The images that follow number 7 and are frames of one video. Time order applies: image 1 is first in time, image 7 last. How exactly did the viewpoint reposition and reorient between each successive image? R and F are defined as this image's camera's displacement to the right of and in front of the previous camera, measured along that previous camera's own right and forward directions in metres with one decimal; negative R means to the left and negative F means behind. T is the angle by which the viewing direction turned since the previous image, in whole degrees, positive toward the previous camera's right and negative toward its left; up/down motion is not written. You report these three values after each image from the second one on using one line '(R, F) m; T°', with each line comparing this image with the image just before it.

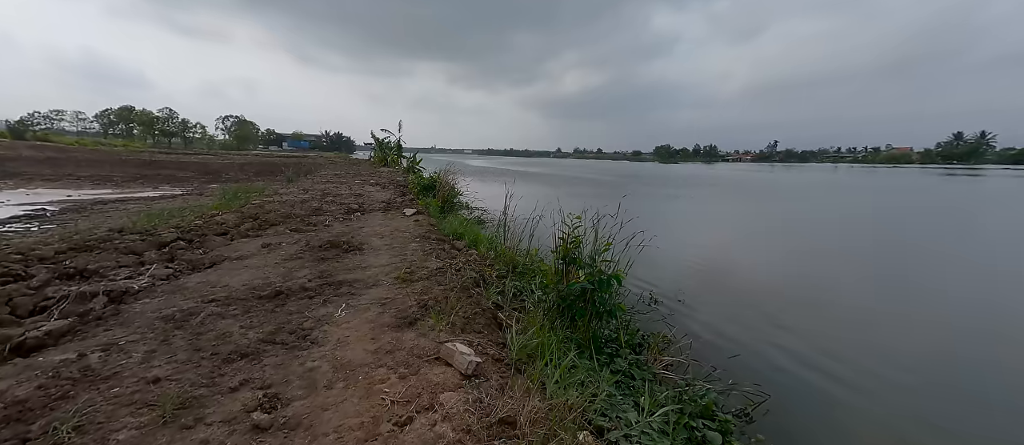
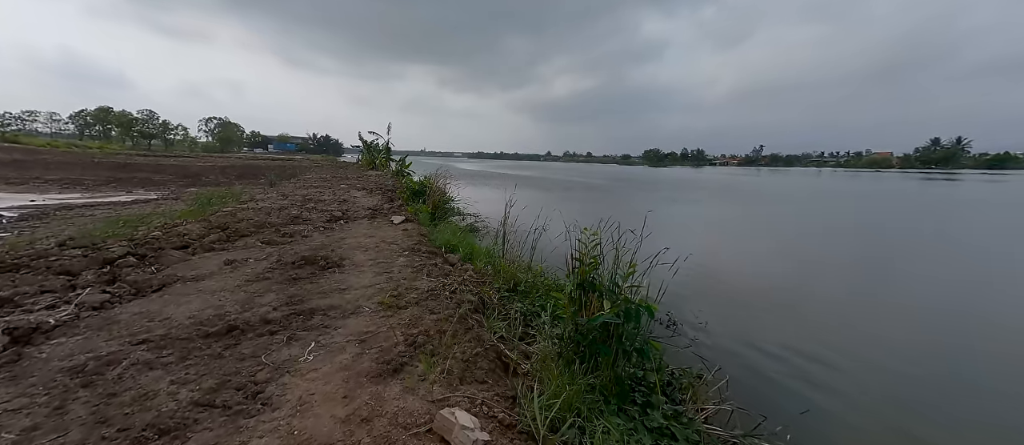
(-0.1, +0.5) m; +2°
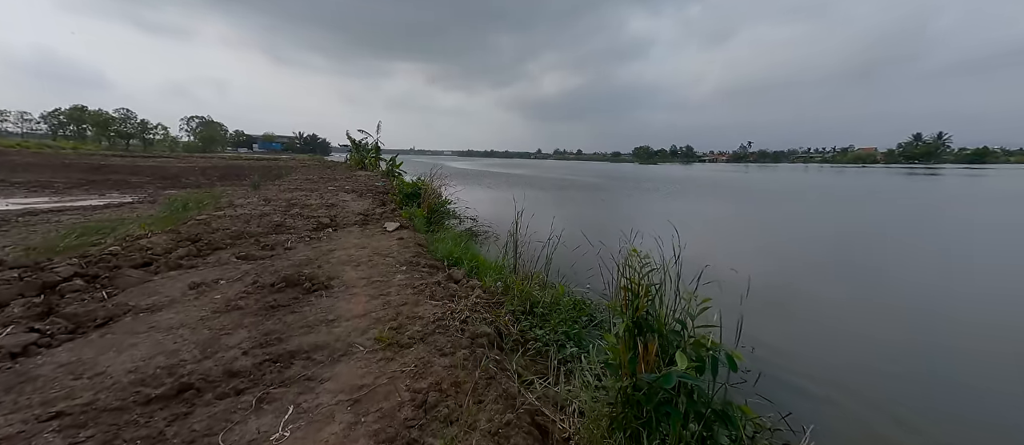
(-0.2, +0.5) m; +1°
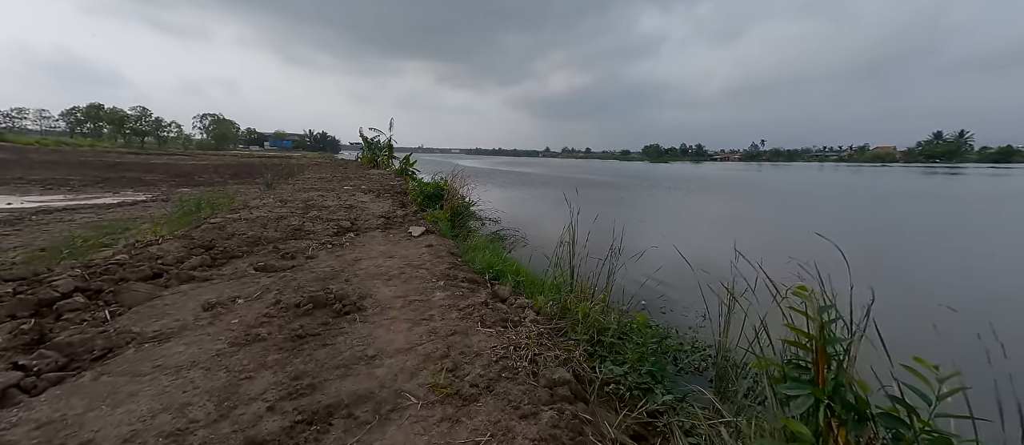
(-0.4, +0.4) m; -1°
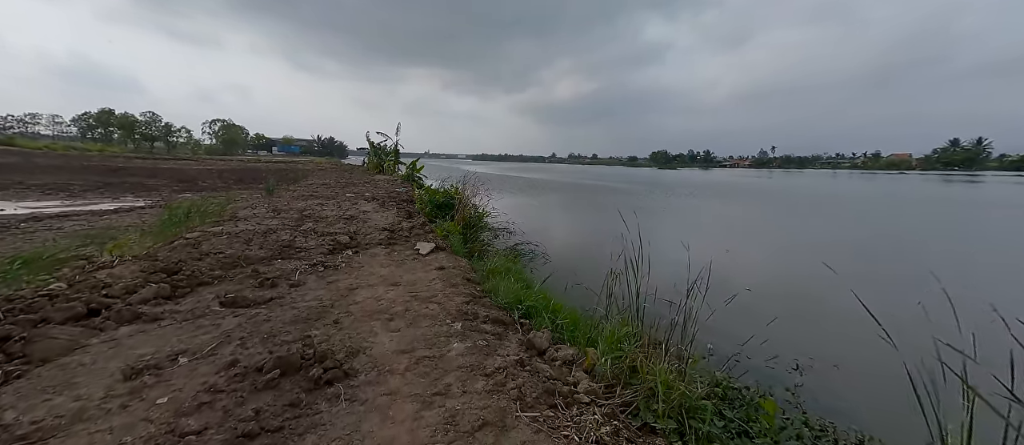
(-0.2, +0.7) m; -1°
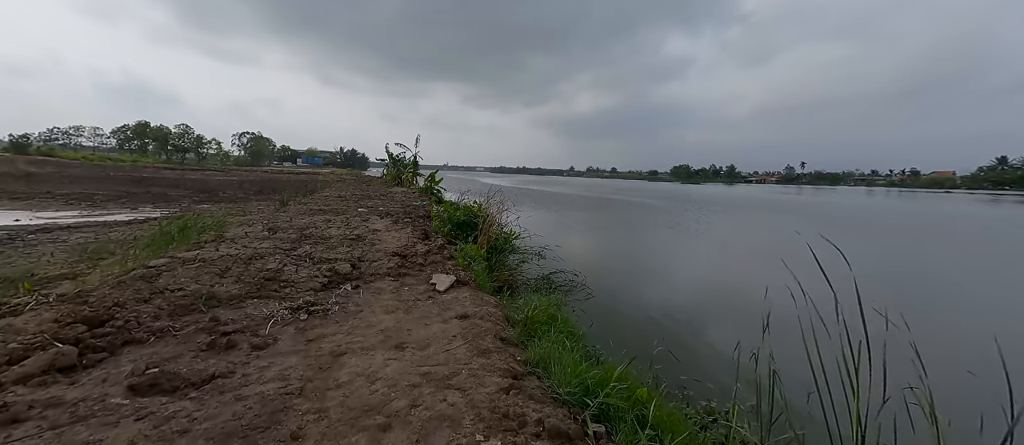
(-0.2, +1.0) m; -3°
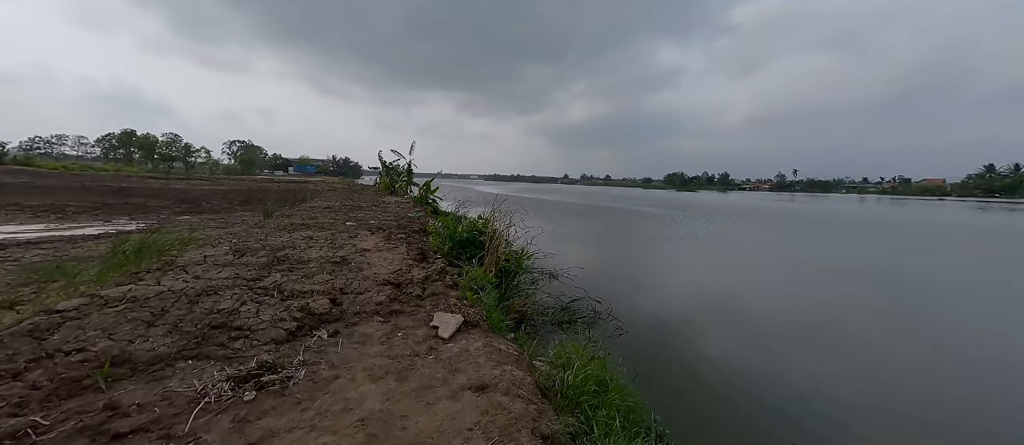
(-0.2, +0.8) m; +1°
